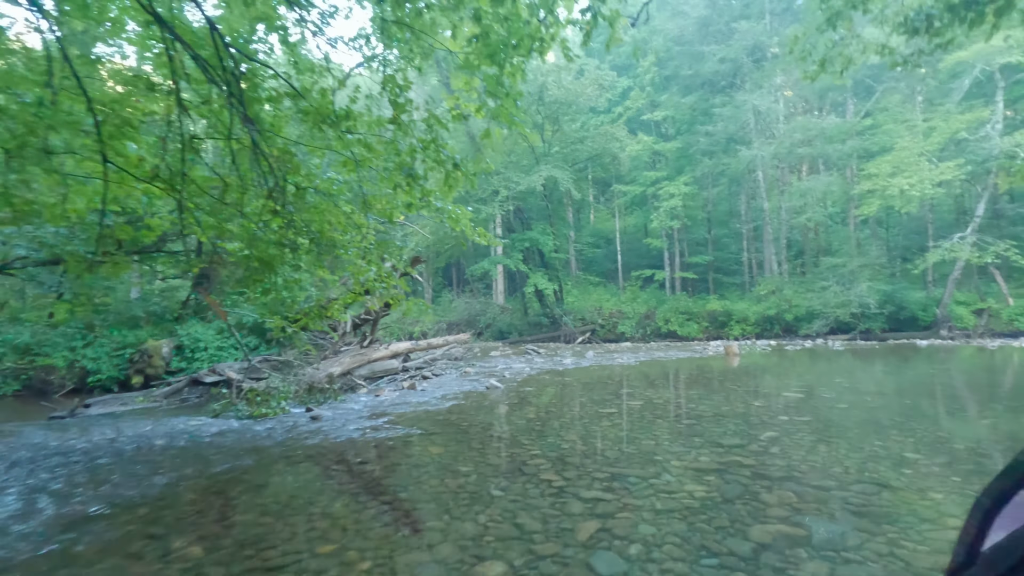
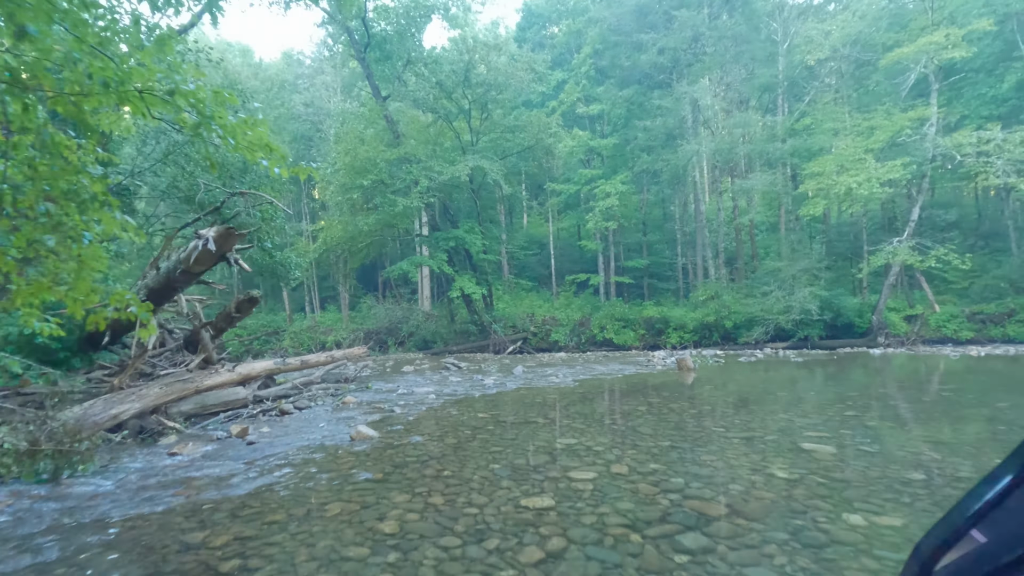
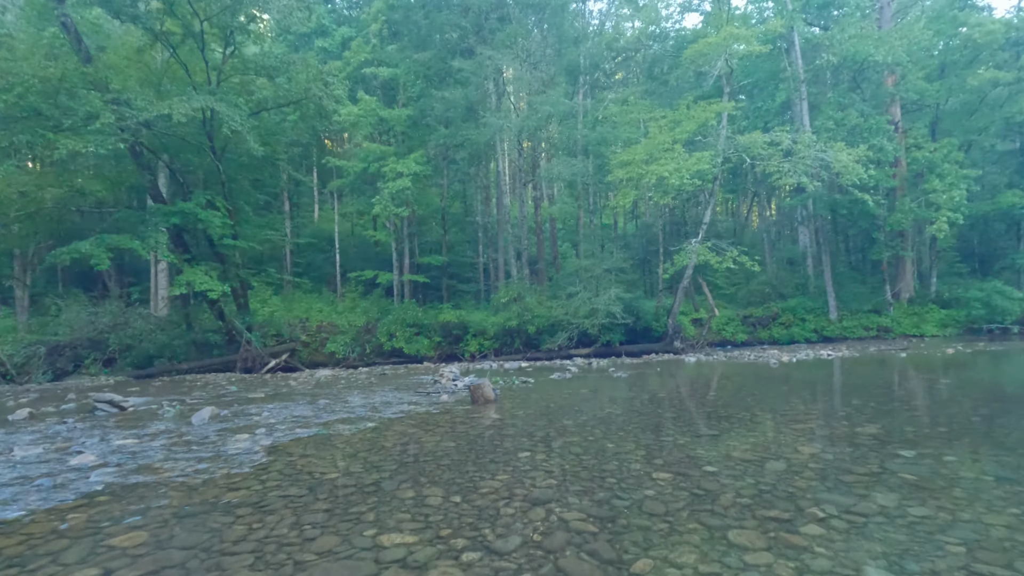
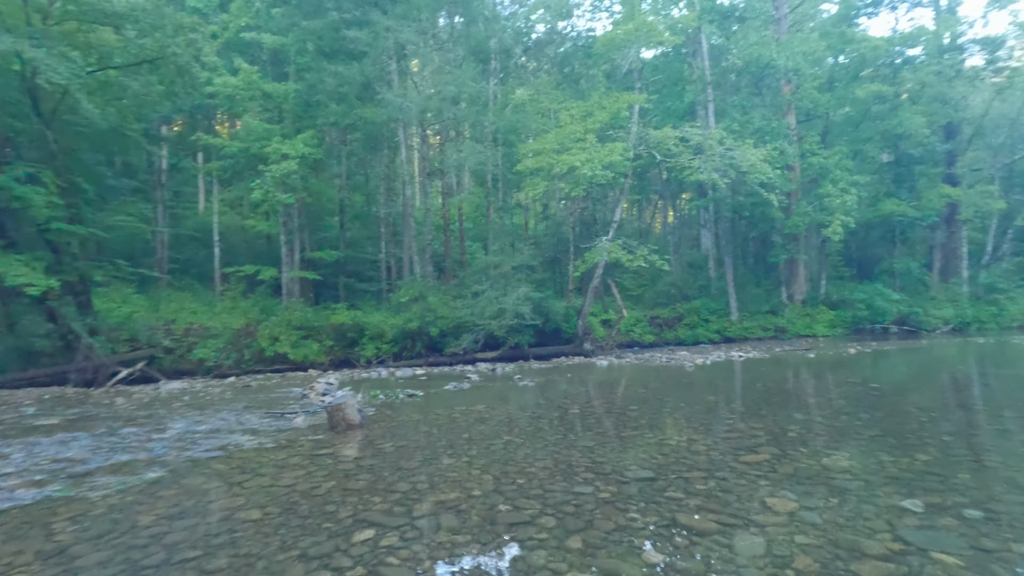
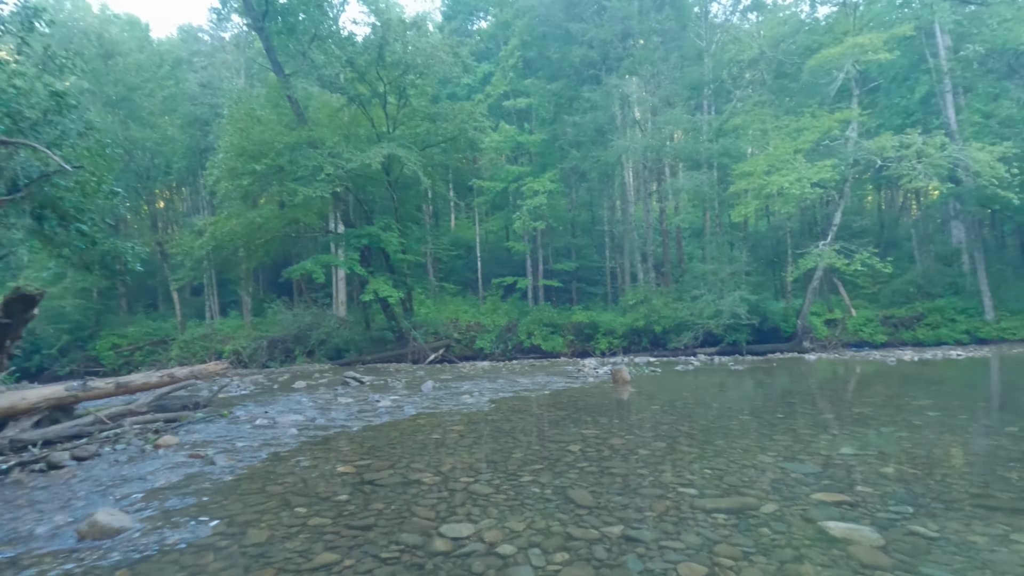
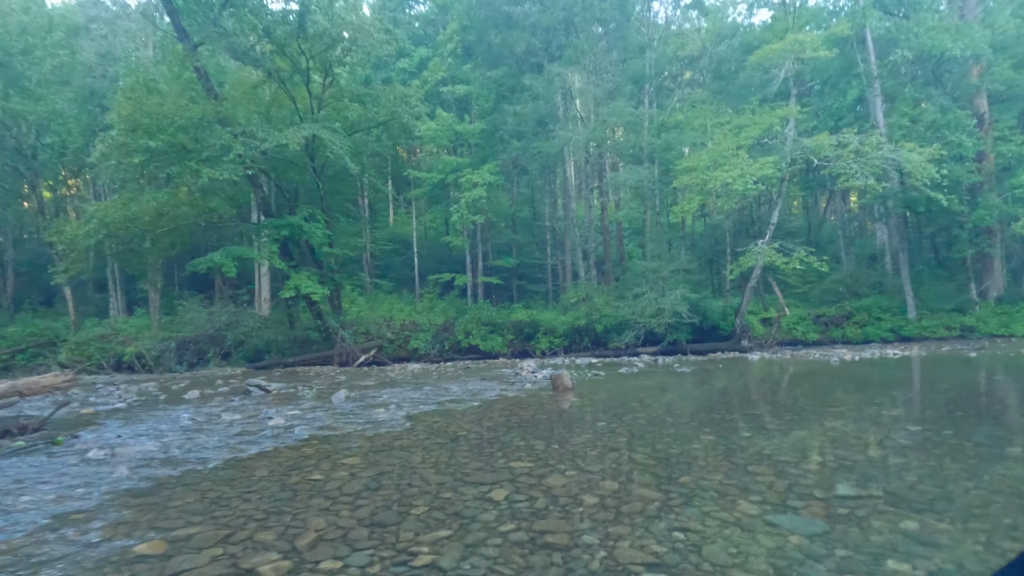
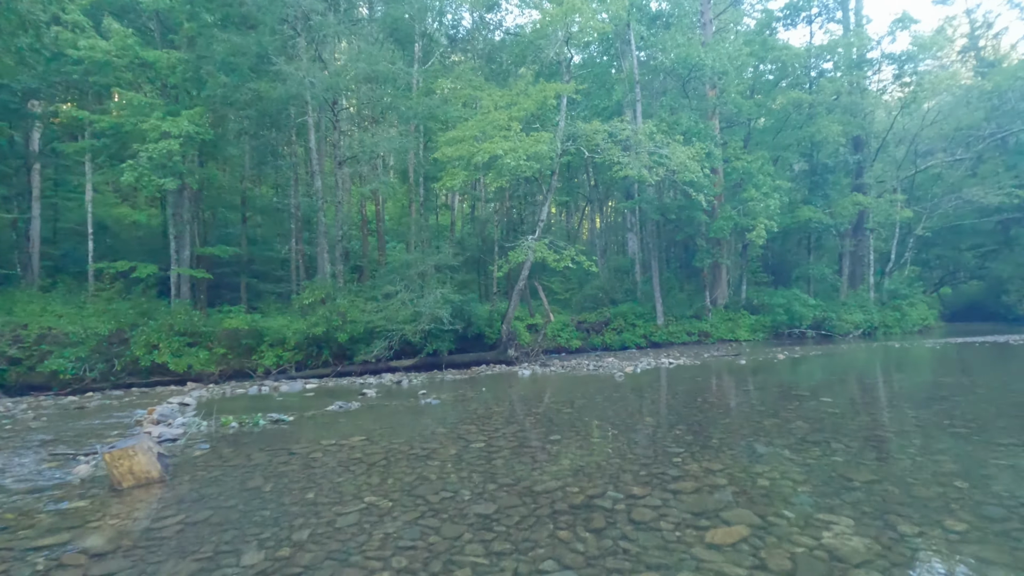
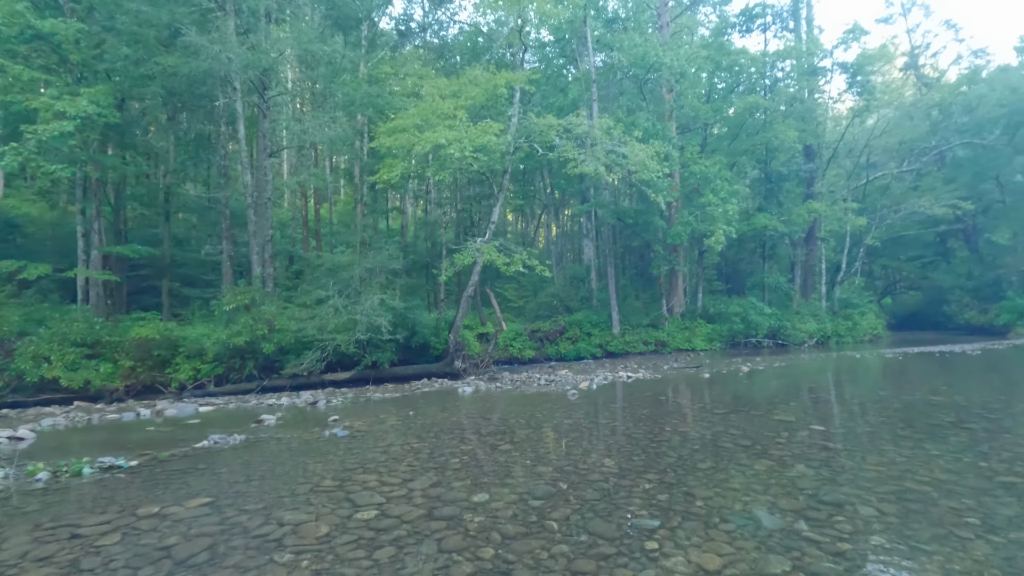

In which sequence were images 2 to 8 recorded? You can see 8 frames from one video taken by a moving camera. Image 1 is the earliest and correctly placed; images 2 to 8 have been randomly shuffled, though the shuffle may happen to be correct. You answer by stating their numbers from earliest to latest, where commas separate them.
2, 5, 6, 3, 4, 7, 8
